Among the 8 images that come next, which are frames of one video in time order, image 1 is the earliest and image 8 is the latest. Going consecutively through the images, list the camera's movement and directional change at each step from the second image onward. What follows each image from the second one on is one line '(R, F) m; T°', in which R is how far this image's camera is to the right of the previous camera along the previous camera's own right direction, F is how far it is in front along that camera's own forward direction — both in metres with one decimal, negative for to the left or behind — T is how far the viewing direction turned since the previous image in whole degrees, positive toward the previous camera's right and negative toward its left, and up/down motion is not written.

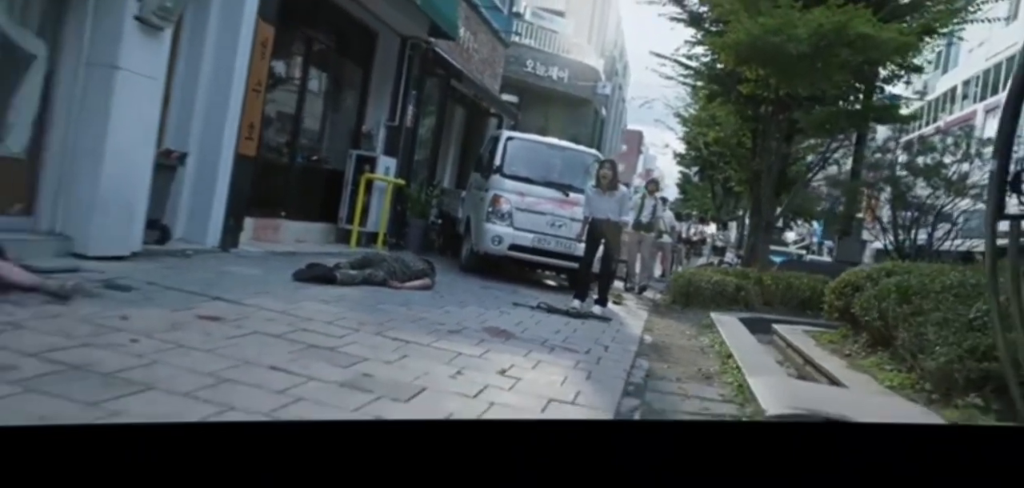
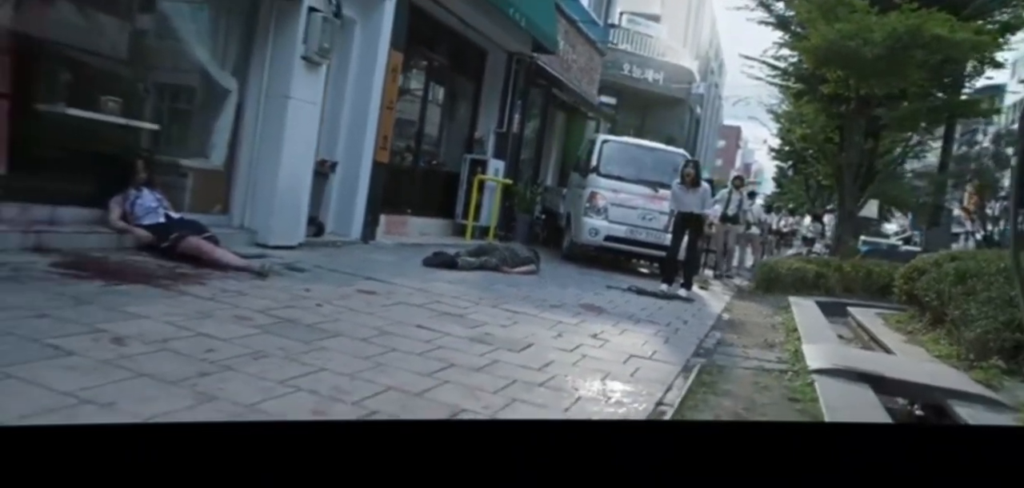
(0.0, -0.6) m; -6°
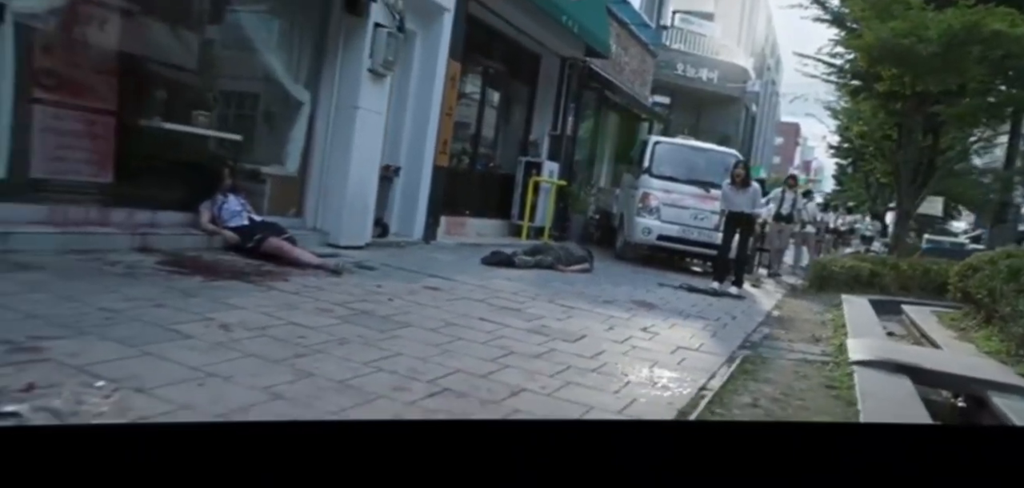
(0.0, -0.2) m; -3°
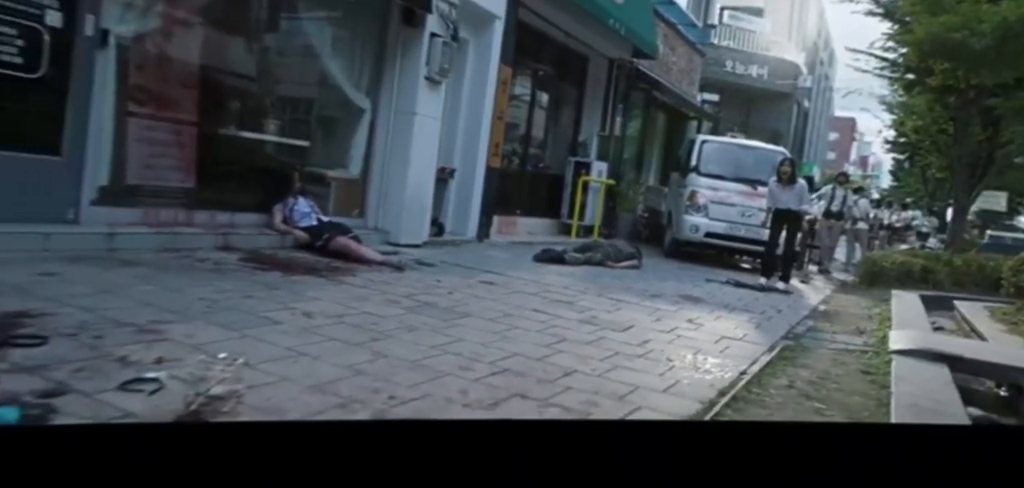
(0.0, -0.2) m; -3°
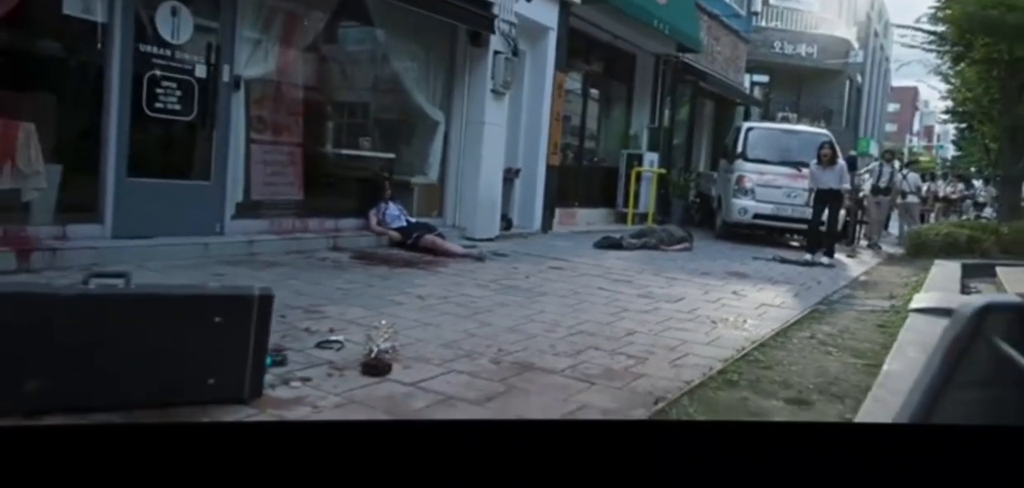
(0.0, -0.5) m; -3°
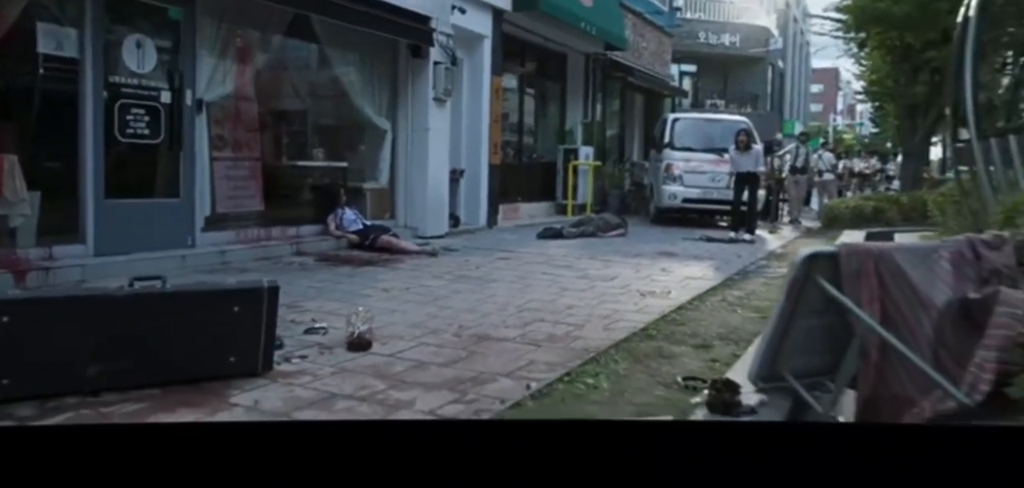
(0.0, -0.3) m; +3°
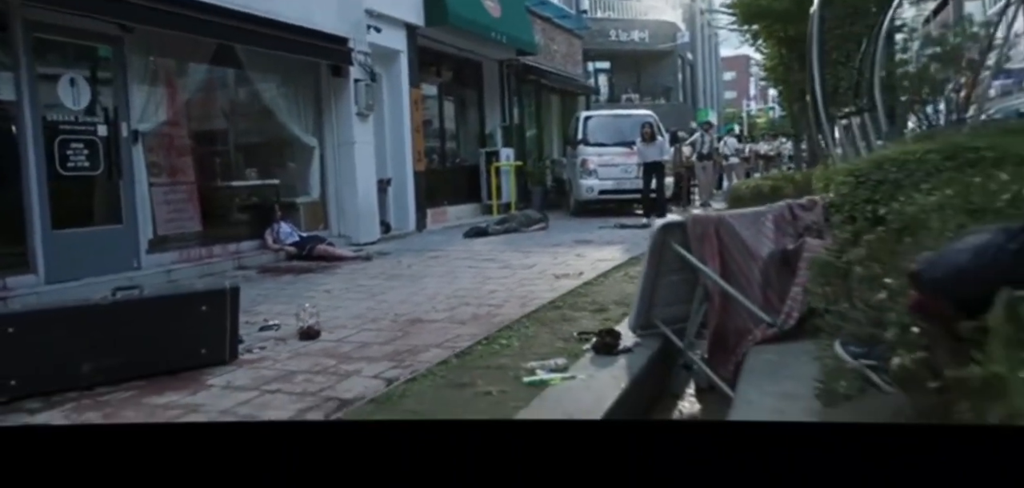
(0.0, -0.3) m; +4°
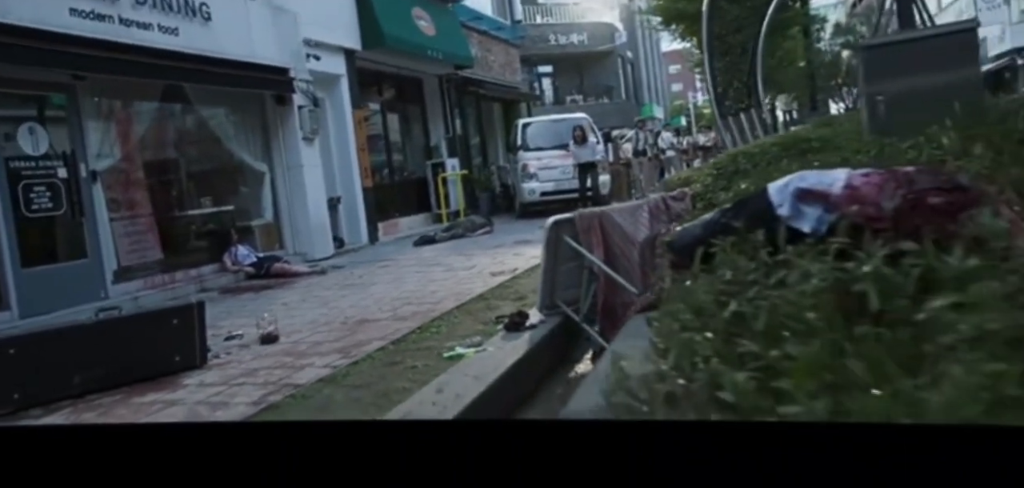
(+0.1, -0.3) m; +2°
